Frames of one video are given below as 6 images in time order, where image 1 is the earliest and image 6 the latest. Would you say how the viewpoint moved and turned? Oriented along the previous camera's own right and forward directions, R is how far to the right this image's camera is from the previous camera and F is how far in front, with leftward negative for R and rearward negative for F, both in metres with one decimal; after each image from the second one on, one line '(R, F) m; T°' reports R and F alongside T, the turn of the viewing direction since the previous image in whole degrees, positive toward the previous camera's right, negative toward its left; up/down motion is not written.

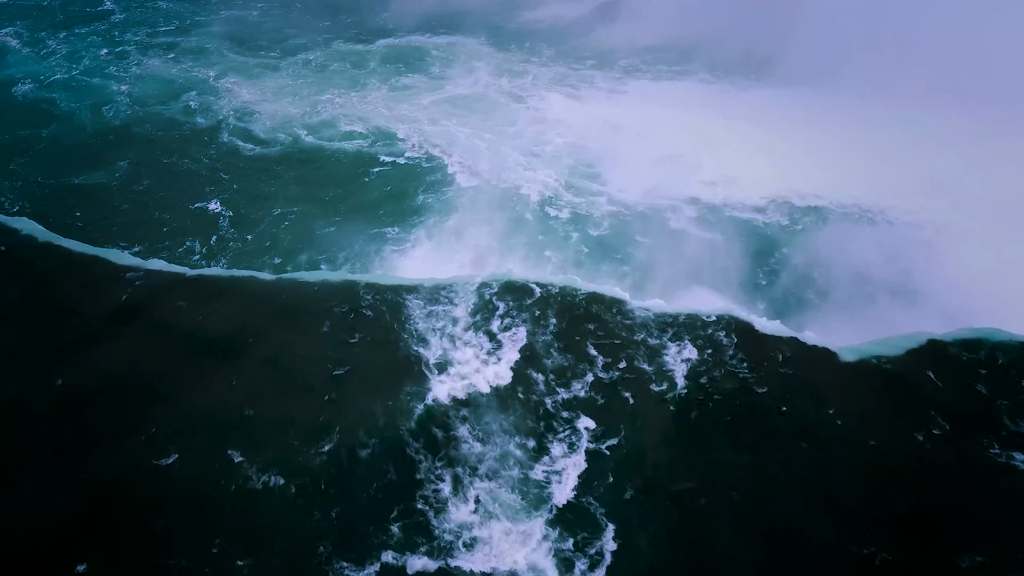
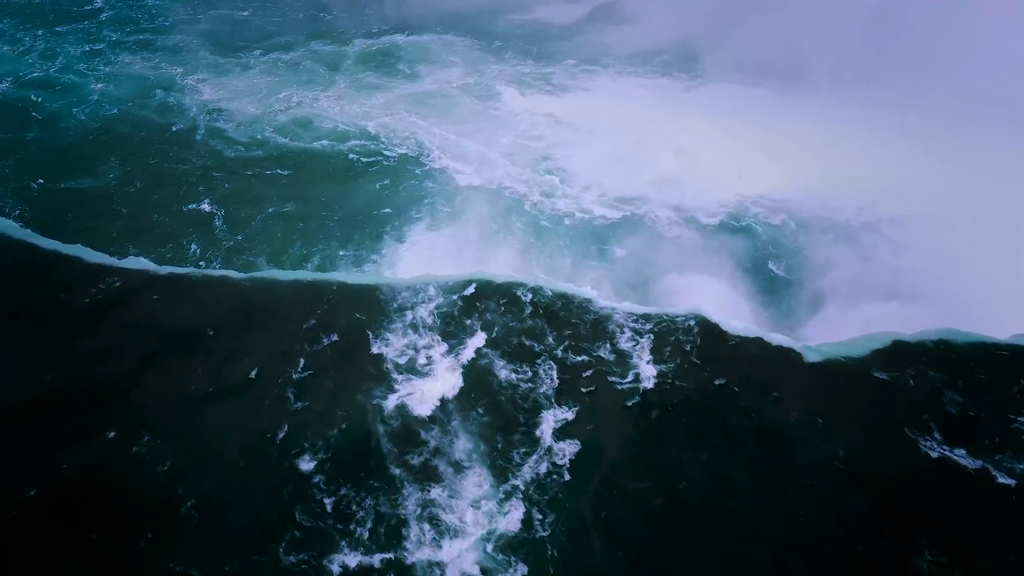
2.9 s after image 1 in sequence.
(+2.3, +1.1) m; +1°
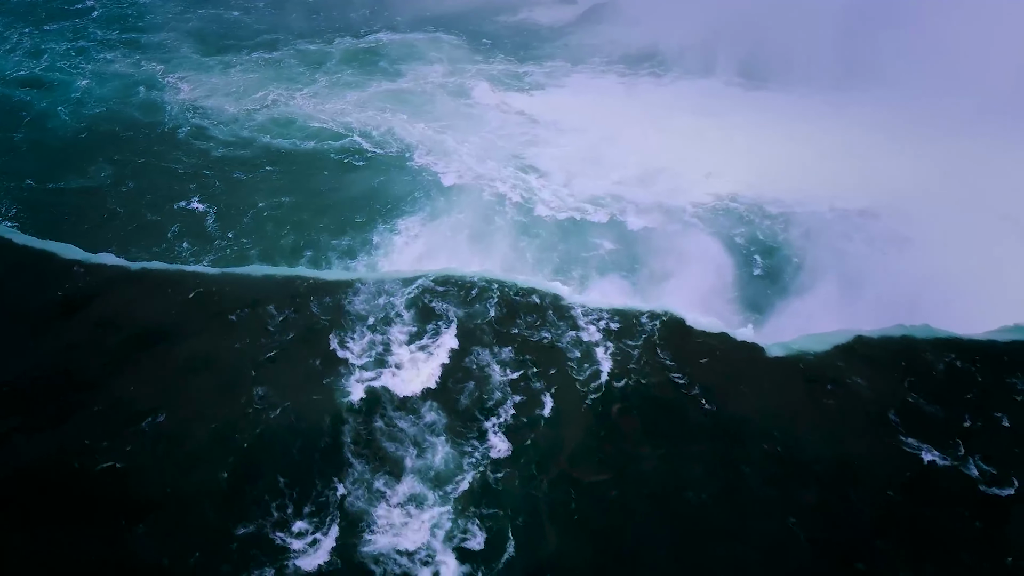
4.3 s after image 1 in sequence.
(+1.5, -0.3) m; +1°
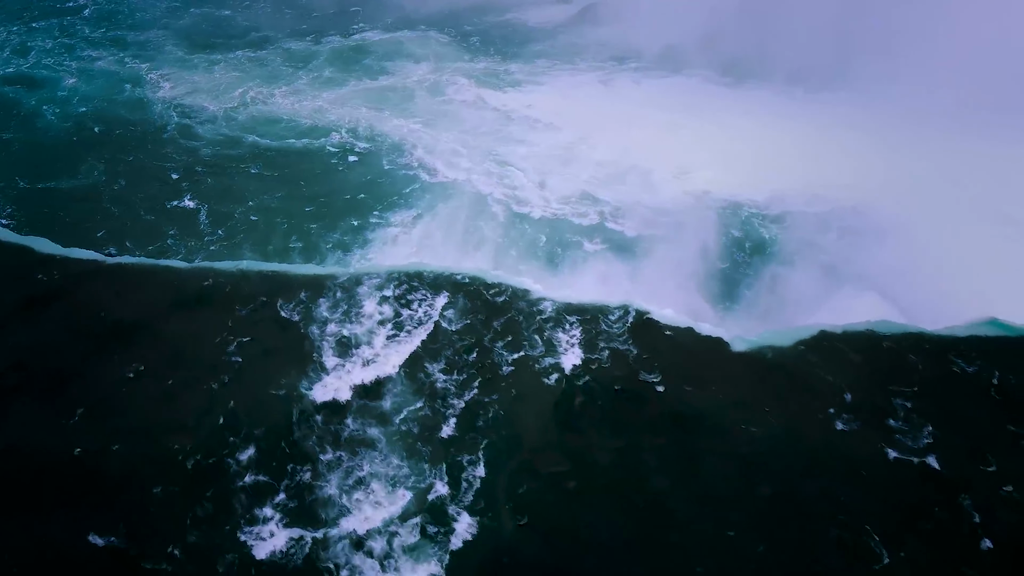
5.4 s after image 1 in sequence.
(+1.5, -0.5) m; +1°
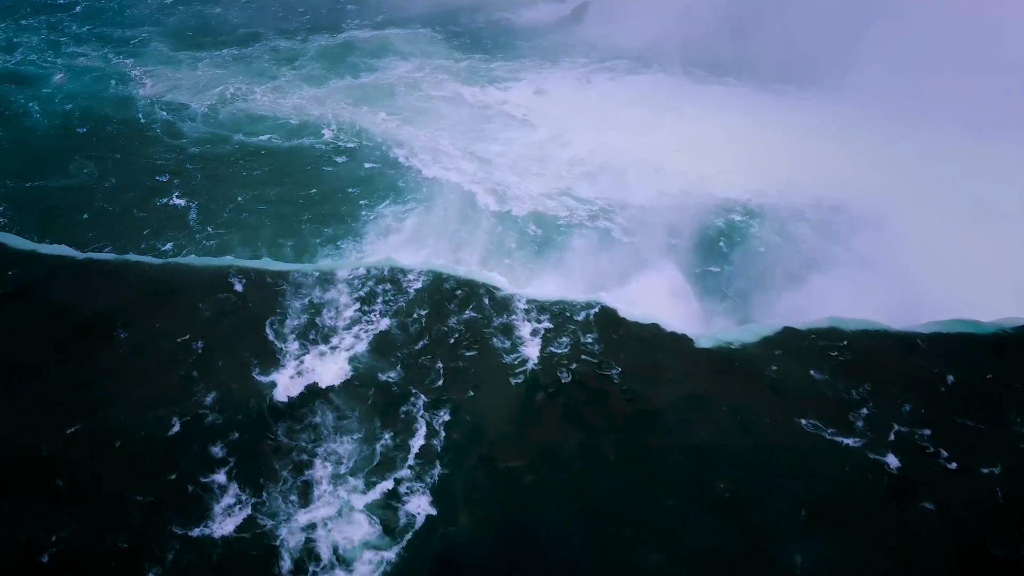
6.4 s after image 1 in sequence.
(+1.3, -0.4) m; +1°
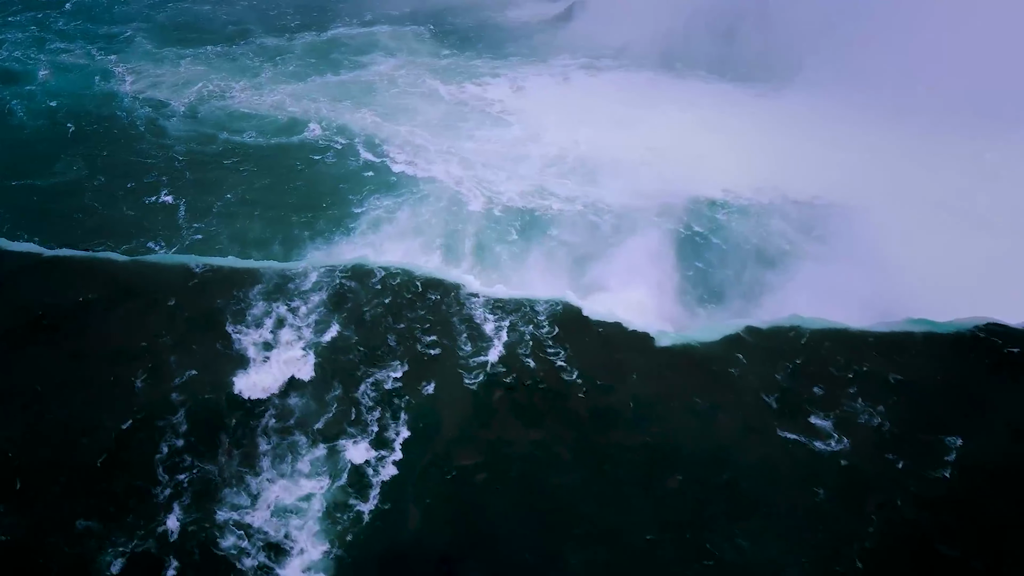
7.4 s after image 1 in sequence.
(+1.3, -0.3) m; +1°
